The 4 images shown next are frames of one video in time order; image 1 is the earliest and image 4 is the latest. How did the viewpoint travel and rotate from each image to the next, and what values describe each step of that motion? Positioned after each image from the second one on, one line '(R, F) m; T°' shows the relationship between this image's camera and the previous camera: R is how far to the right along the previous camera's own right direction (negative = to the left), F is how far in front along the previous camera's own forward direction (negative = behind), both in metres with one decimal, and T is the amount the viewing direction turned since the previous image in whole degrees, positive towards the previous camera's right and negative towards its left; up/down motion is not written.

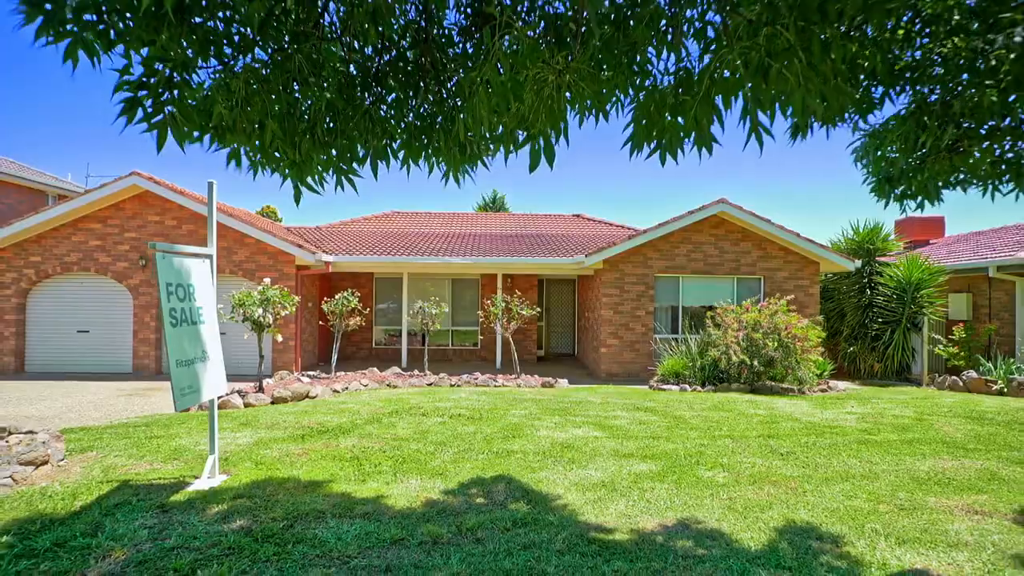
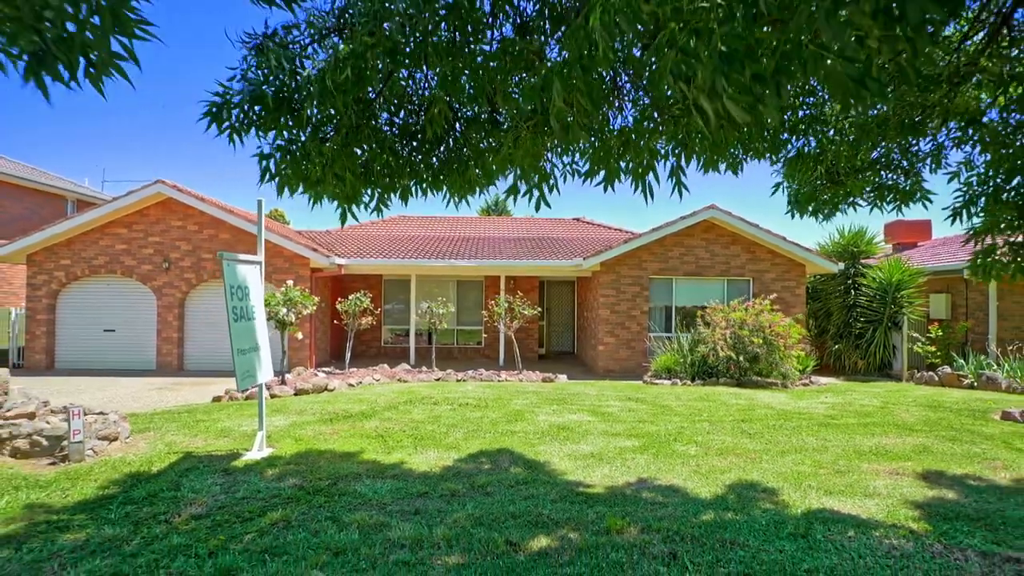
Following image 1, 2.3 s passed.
(0.0, -0.9) m; 0°
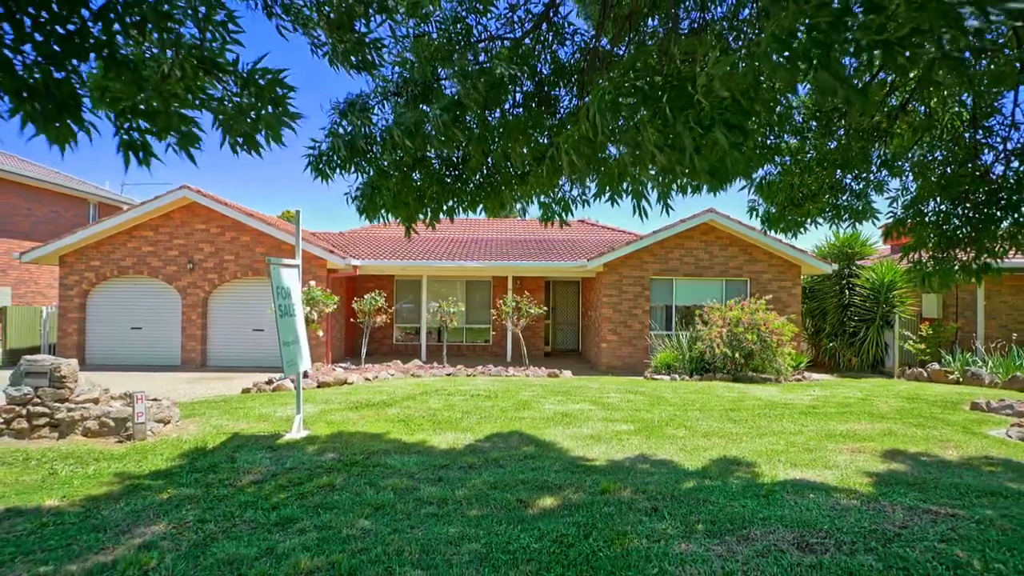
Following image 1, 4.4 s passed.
(0.0, -0.8) m; -1°
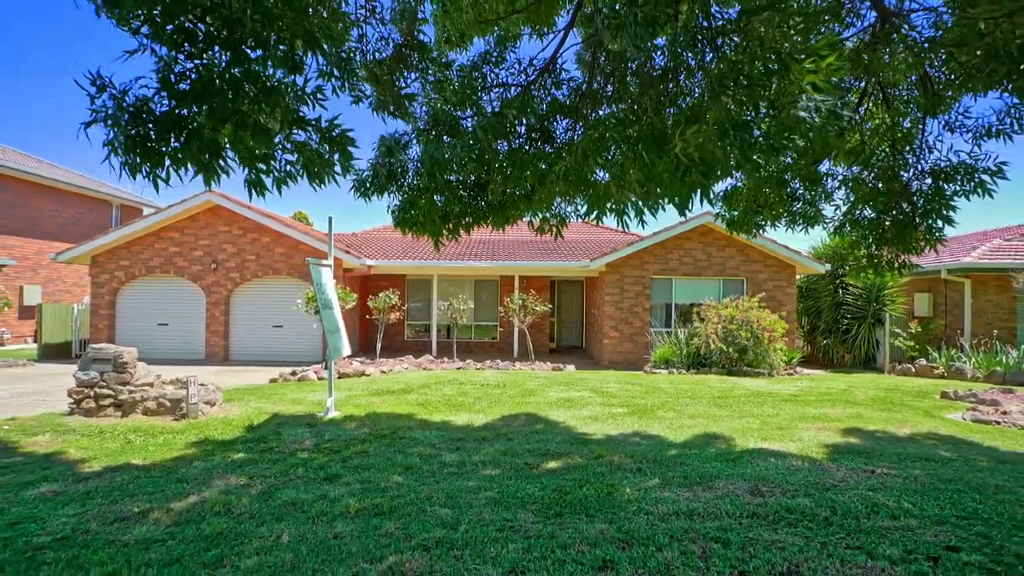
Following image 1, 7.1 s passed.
(0.0, -0.9) m; -1°
